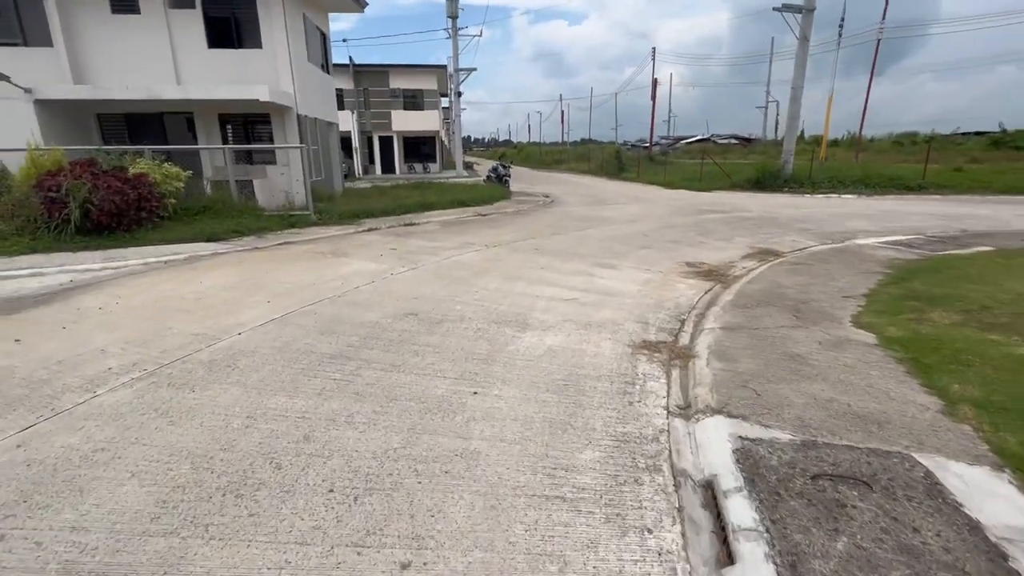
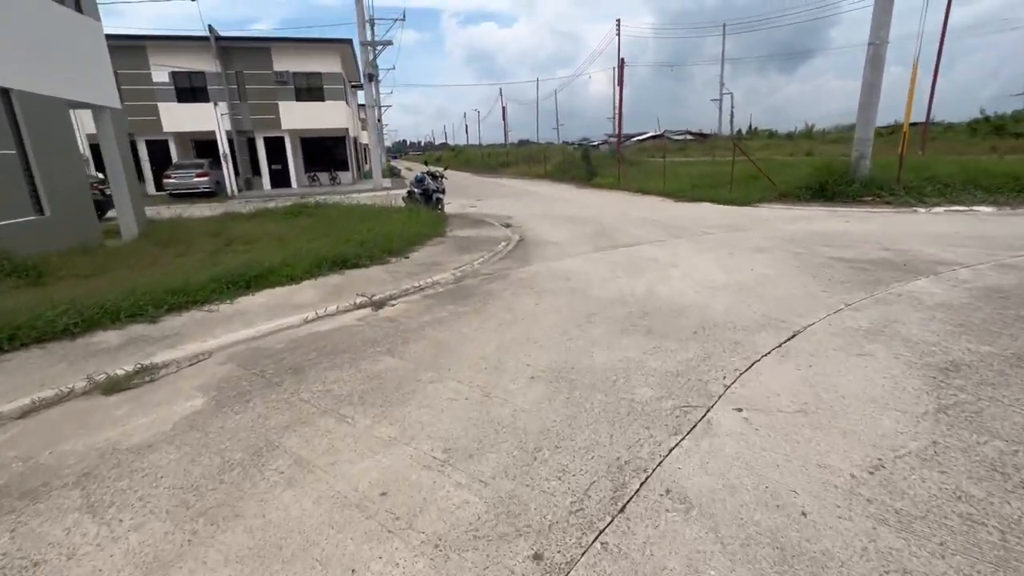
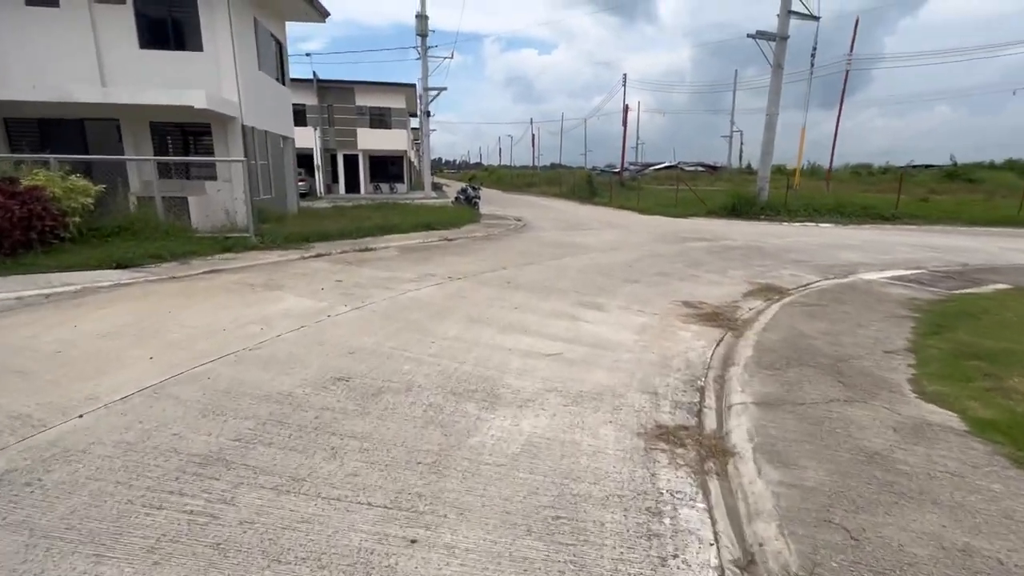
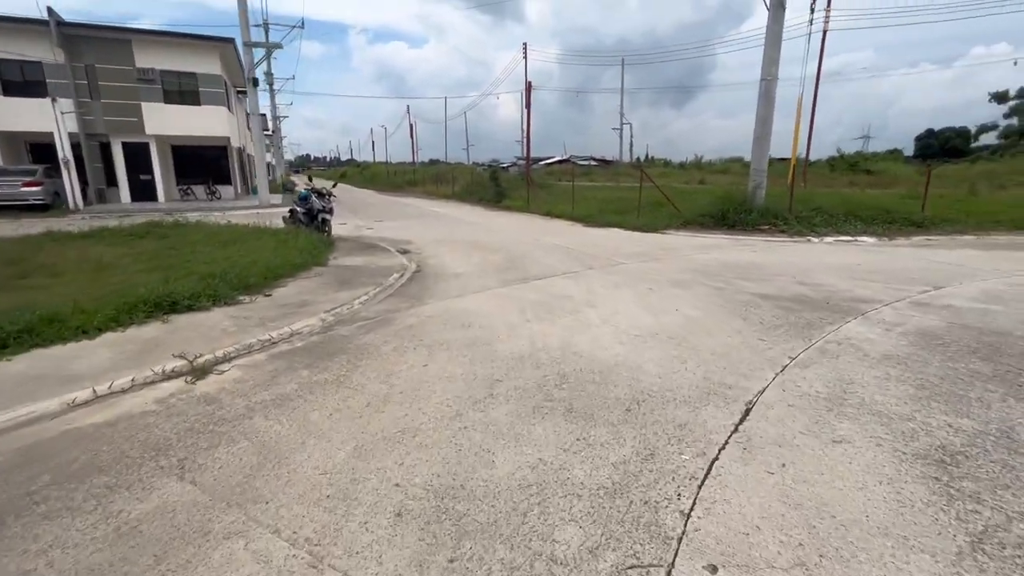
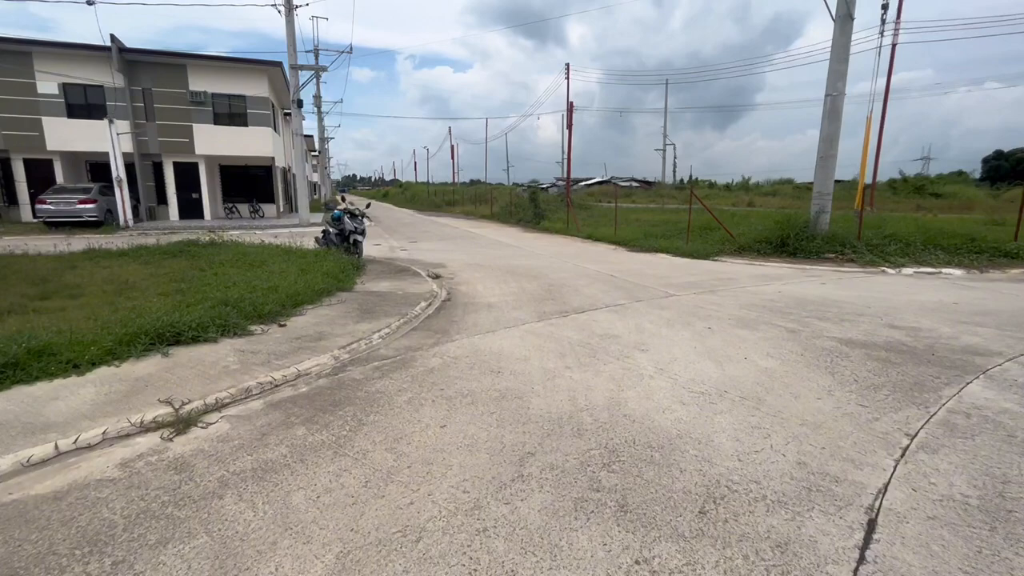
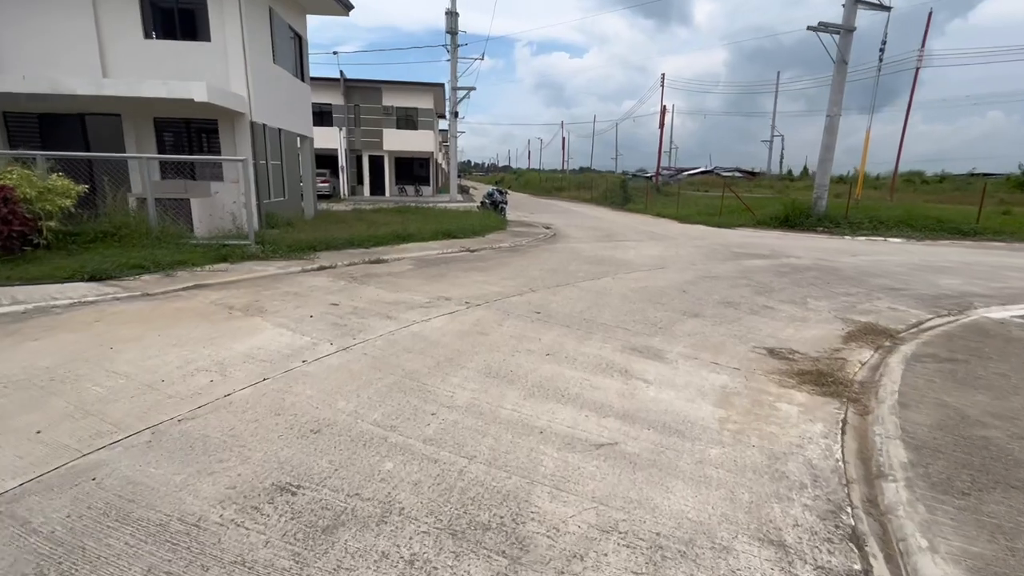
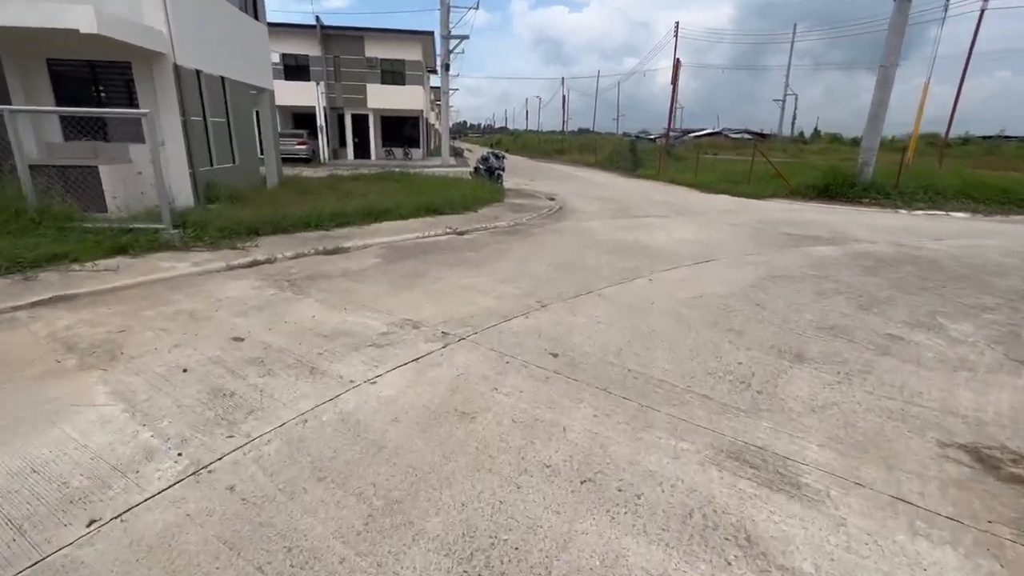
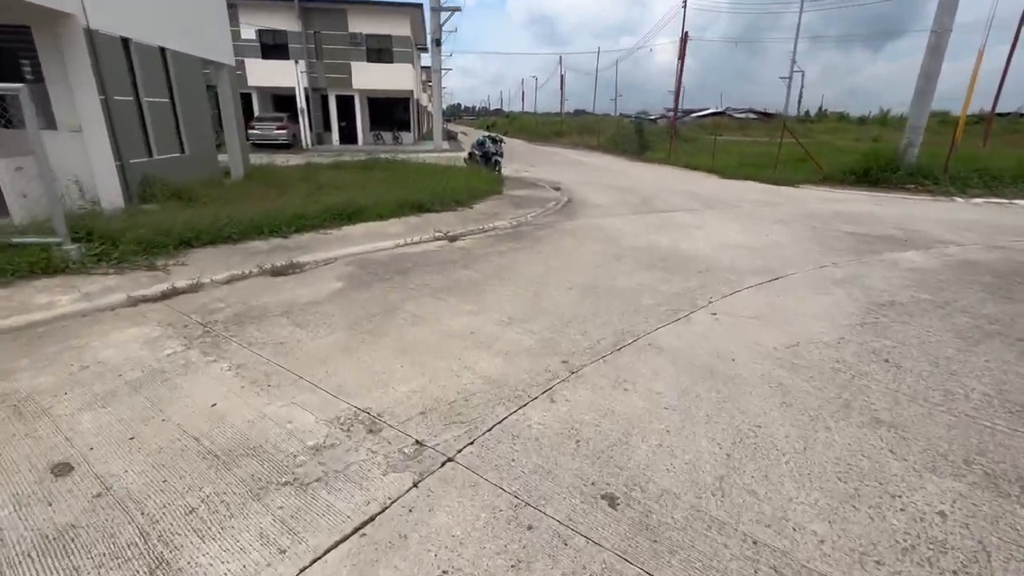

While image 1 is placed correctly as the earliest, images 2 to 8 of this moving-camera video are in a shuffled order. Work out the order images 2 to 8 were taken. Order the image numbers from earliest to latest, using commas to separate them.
3, 6, 7, 8, 2, 4, 5
